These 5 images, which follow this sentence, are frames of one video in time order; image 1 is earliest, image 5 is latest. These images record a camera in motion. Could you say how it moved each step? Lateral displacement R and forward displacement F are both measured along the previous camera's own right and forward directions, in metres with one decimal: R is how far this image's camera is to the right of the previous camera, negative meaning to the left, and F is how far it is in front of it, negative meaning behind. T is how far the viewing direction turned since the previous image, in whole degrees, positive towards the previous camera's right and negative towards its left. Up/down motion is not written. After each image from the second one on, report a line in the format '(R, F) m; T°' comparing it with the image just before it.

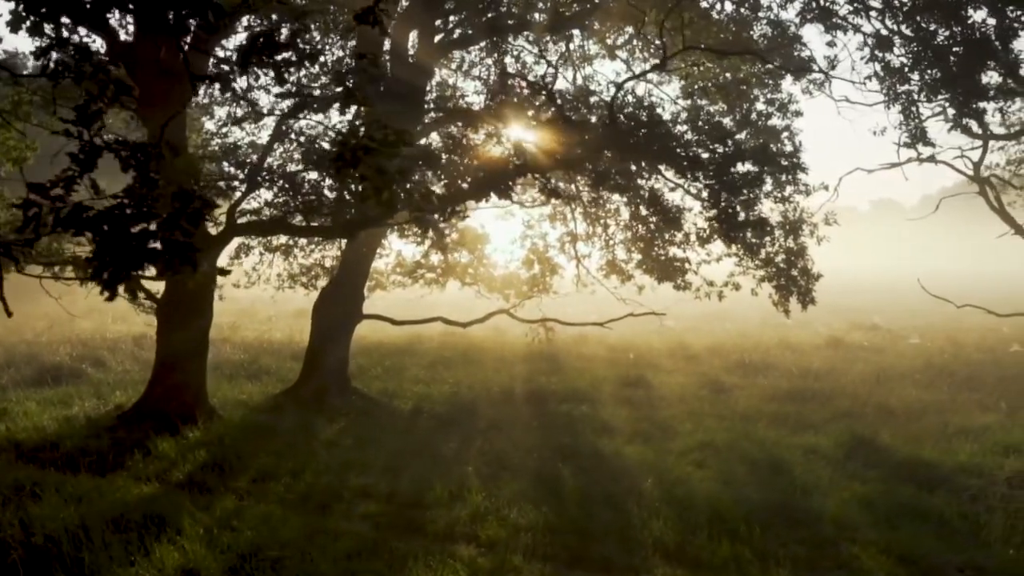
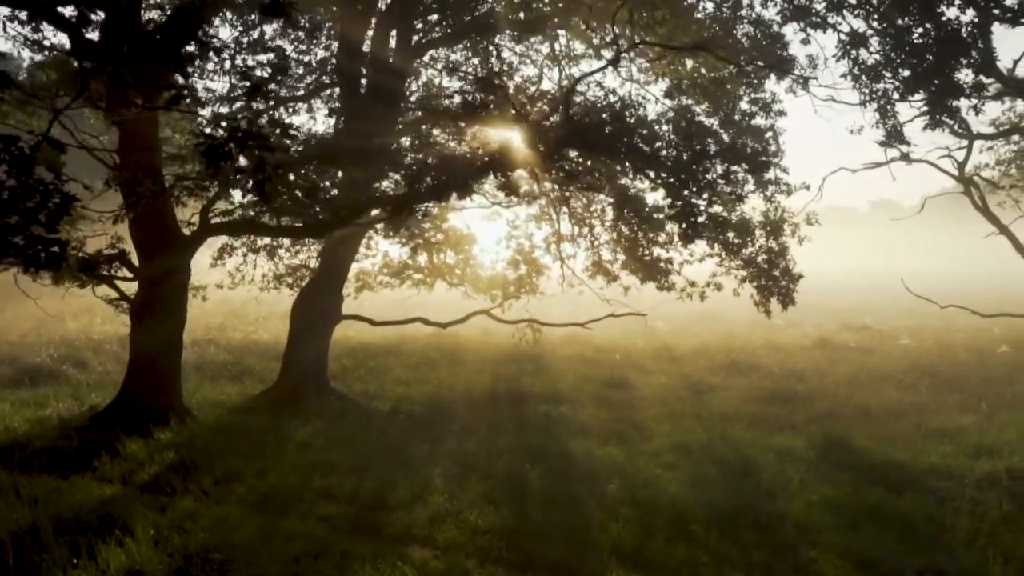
(+0.4, +0.1) m; 0°
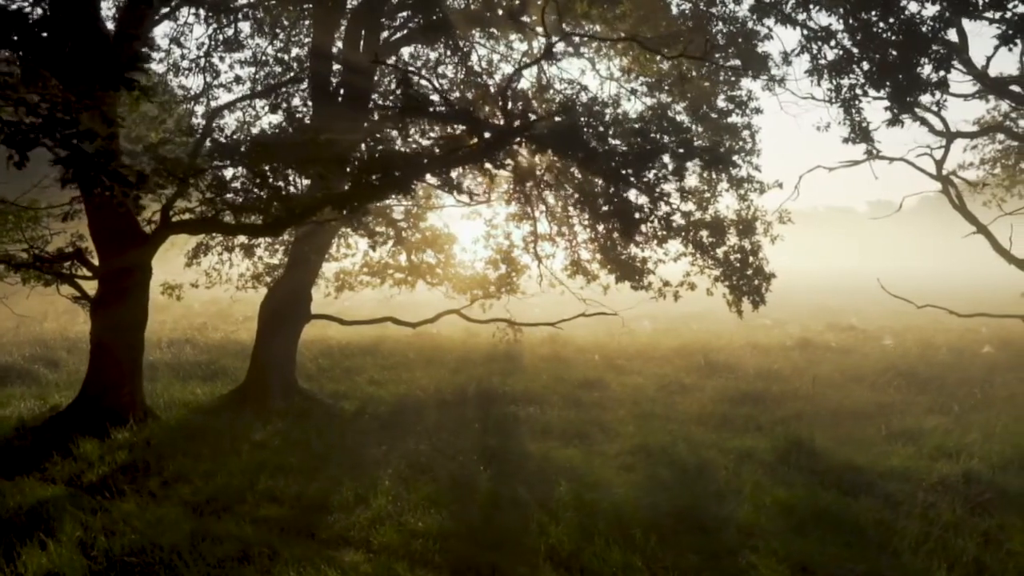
(+0.6, +0.1) m; 0°
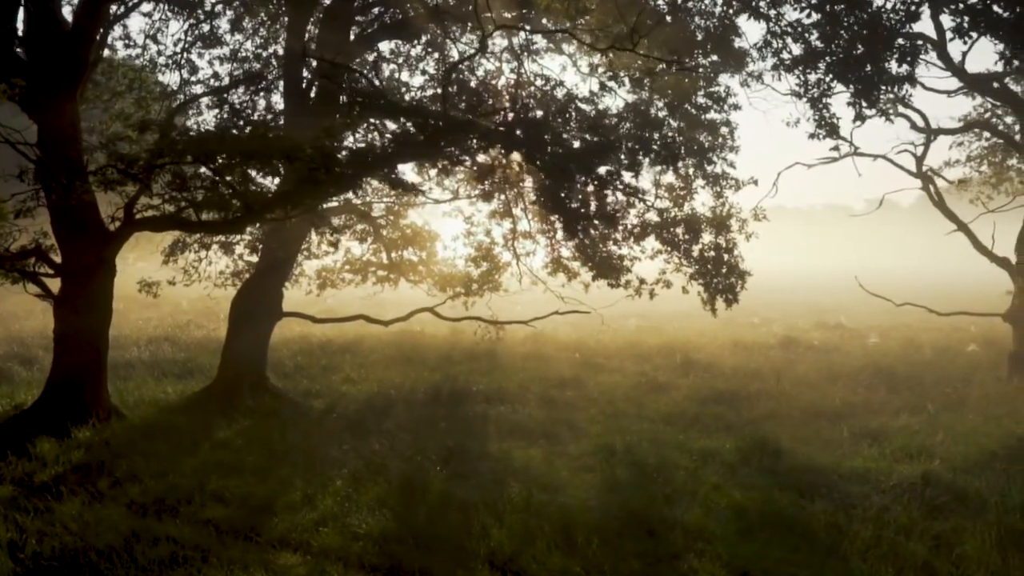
(+0.5, +0.1) m; 0°
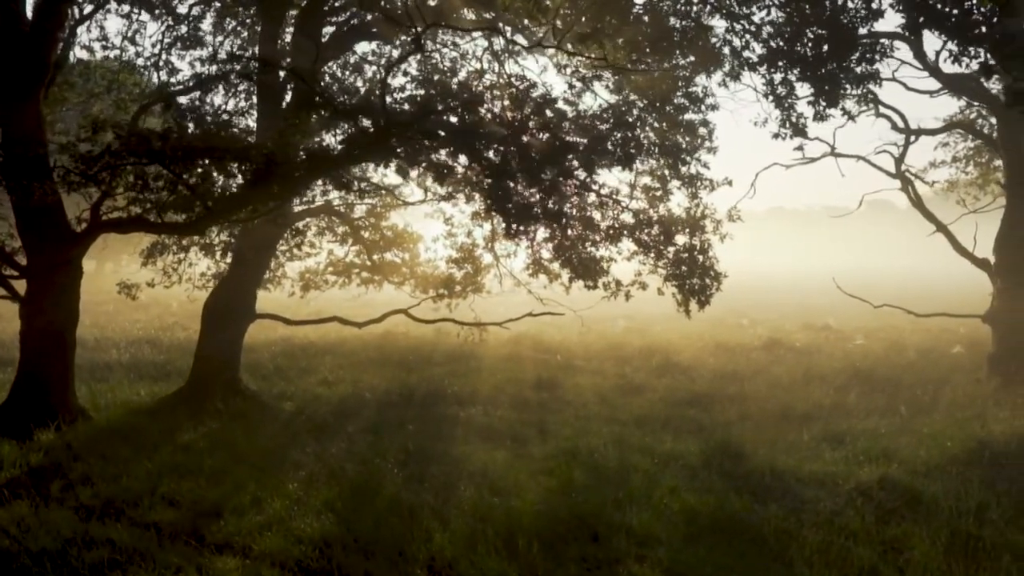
(+0.5, +0.1) m; 0°
